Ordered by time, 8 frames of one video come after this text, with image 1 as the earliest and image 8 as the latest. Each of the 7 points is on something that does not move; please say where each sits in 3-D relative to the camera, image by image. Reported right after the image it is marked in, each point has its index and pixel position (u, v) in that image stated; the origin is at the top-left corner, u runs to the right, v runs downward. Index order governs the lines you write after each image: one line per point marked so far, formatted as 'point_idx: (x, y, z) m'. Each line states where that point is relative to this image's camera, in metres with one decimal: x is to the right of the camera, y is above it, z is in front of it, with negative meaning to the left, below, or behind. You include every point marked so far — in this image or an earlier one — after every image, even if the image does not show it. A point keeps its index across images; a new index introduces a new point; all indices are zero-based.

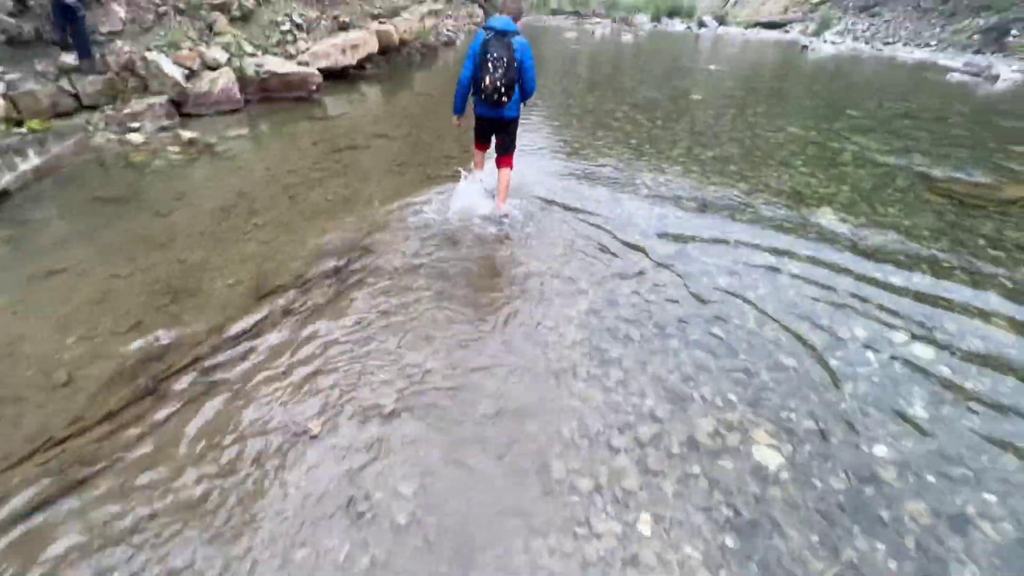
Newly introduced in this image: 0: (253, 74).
0: (-5.0, +4.1, +9.1) m
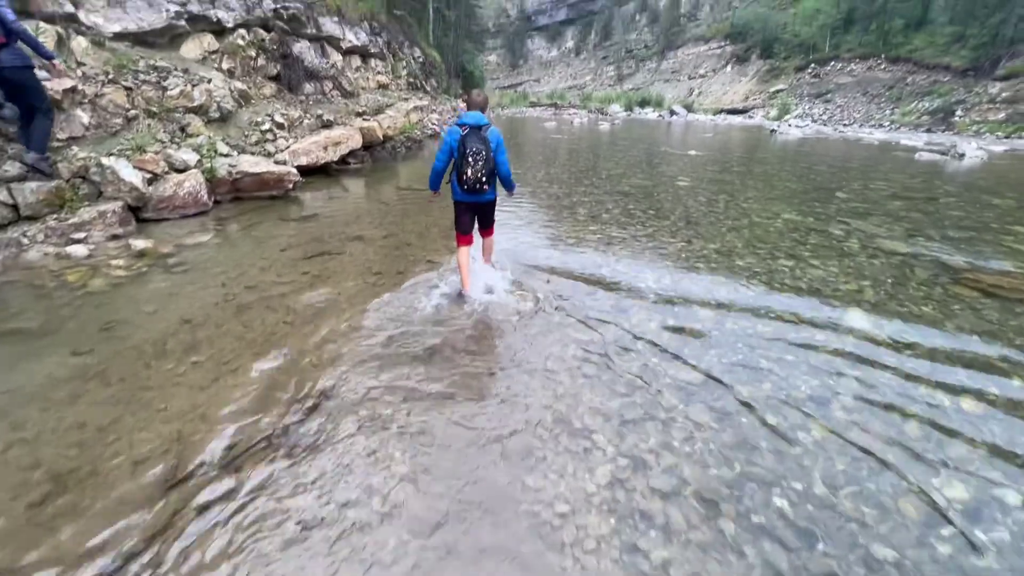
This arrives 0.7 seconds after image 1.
0: (-5.2, +2.1, +8.7) m
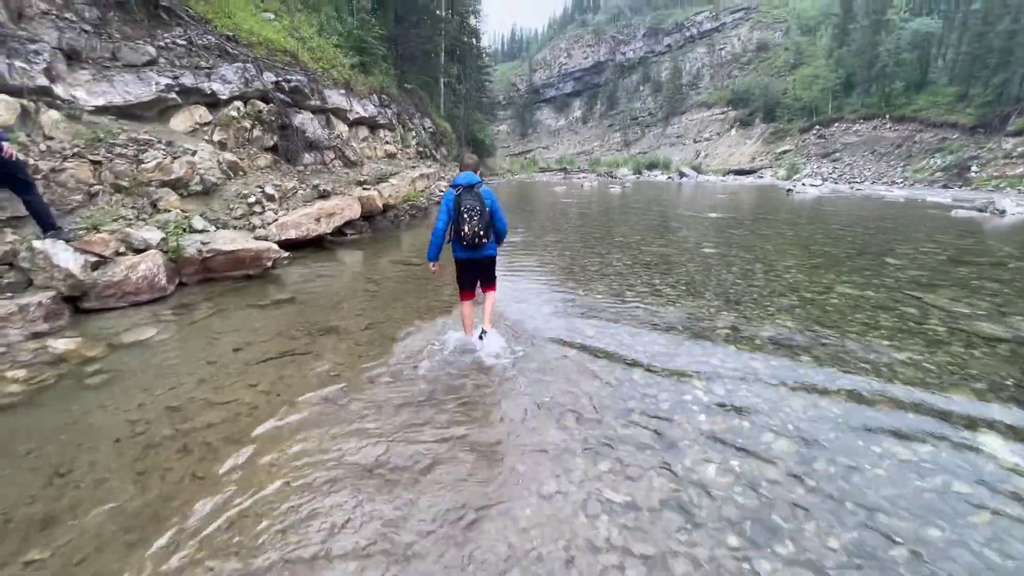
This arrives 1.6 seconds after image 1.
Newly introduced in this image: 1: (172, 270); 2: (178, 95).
0: (-5.1, +0.6, +7.6) m
1: (-5.2, +0.3, +7.3) m
2: (-7.4, +4.3, +10.5) m
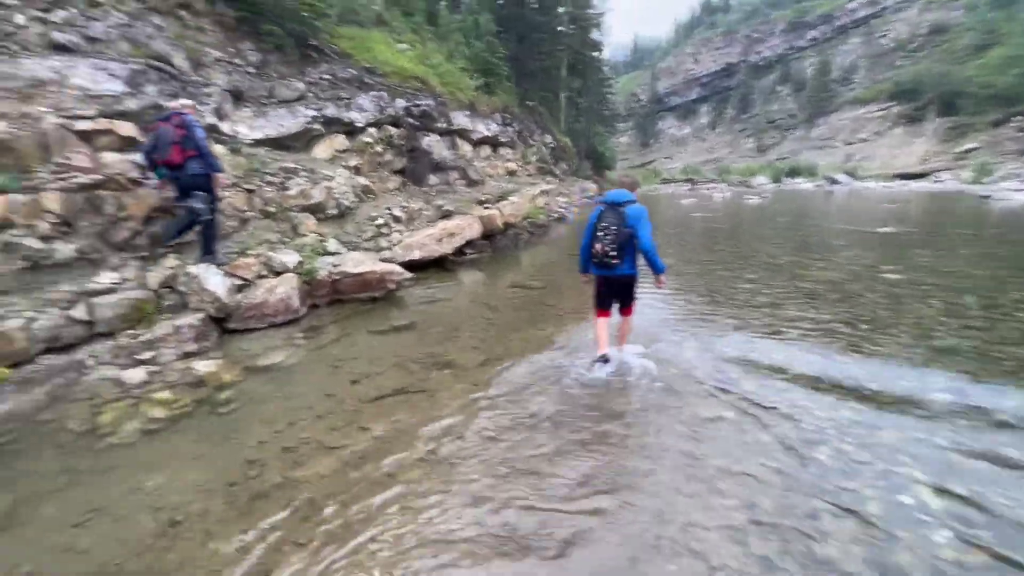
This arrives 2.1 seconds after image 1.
0: (-3.1, +0.2, +7.9) m
1: (-3.3, -0.1, +7.6) m
2: (-4.5, +3.9, +11.3) m
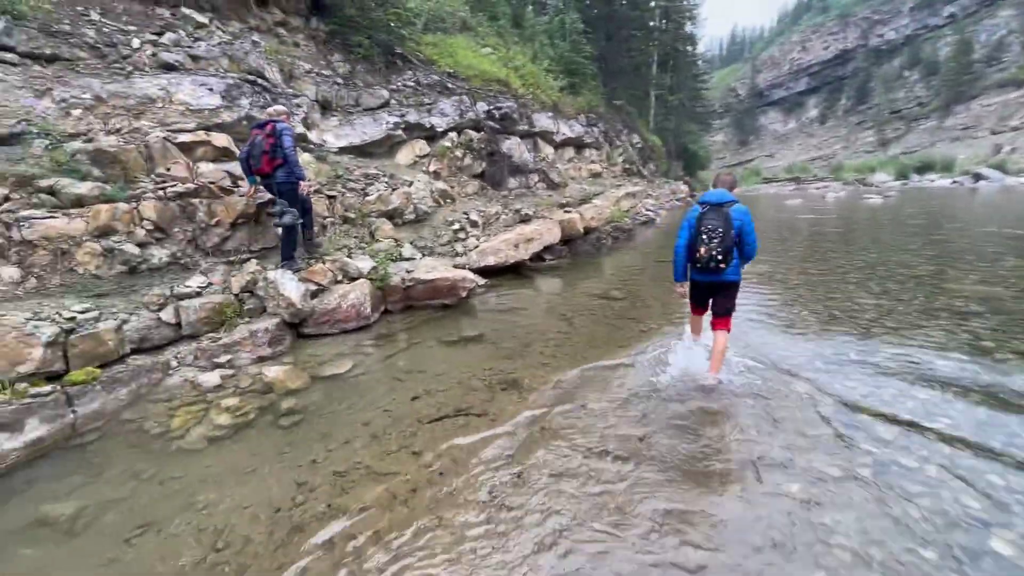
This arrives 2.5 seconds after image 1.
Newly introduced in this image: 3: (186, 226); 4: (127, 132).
0: (-1.9, +0.1, +7.8) m
1: (-2.1, -0.2, +7.6) m
2: (-2.6, +3.8, +11.4) m
3: (-4.5, +0.8, +6.5) m
4: (-5.4, +2.2, +6.7) m
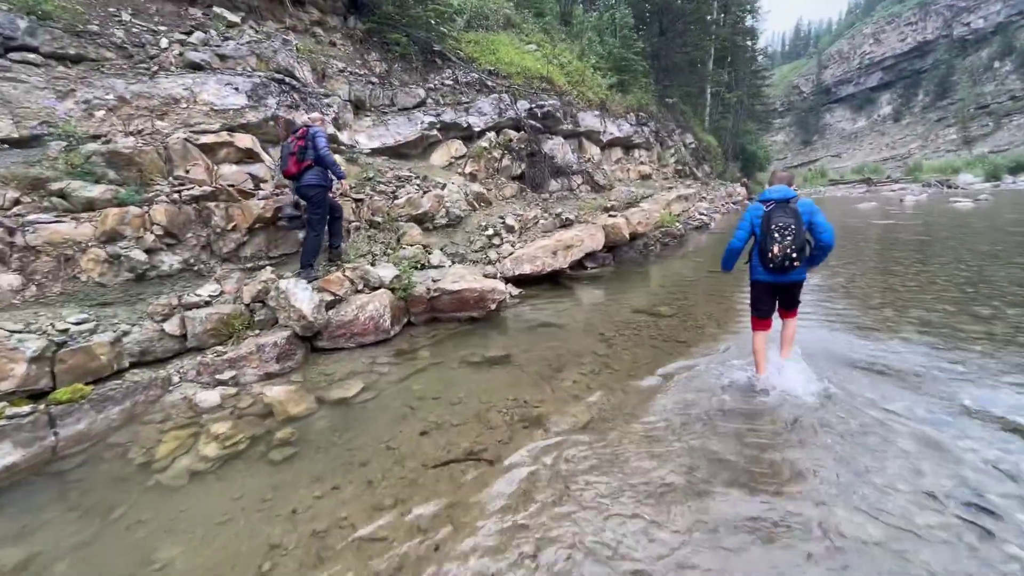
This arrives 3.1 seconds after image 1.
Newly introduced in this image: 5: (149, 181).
0: (-1.4, -0.1, +7.2) m
1: (-1.6, -0.3, +7.0) m
2: (-1.7, +3.6, +10.9) m
3: (-4.1, +0.7, +6.2) m
4: (-5.0, +2.1, +6.5) m
5: (-4.6, +1.4, +6.1) m
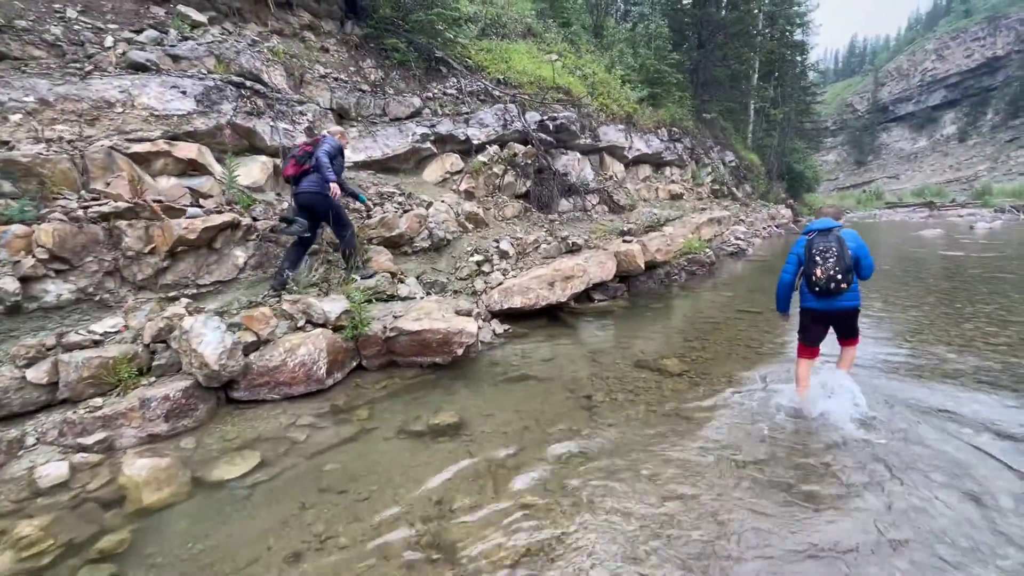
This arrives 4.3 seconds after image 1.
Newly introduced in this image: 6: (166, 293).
0: (-1.7, -0.5, +6.0) m
1: (-2.0, -0.8, +5.8) m
2: (-1.7, +3.0, +9.9) m
3: (-4.5, +0.4, +5.3) m
4: (-5.3, +1.8, +5.7) m
5: (-5.0, +1.0, +5.2) m
6: (-4.0, -0.1, +5.5) m
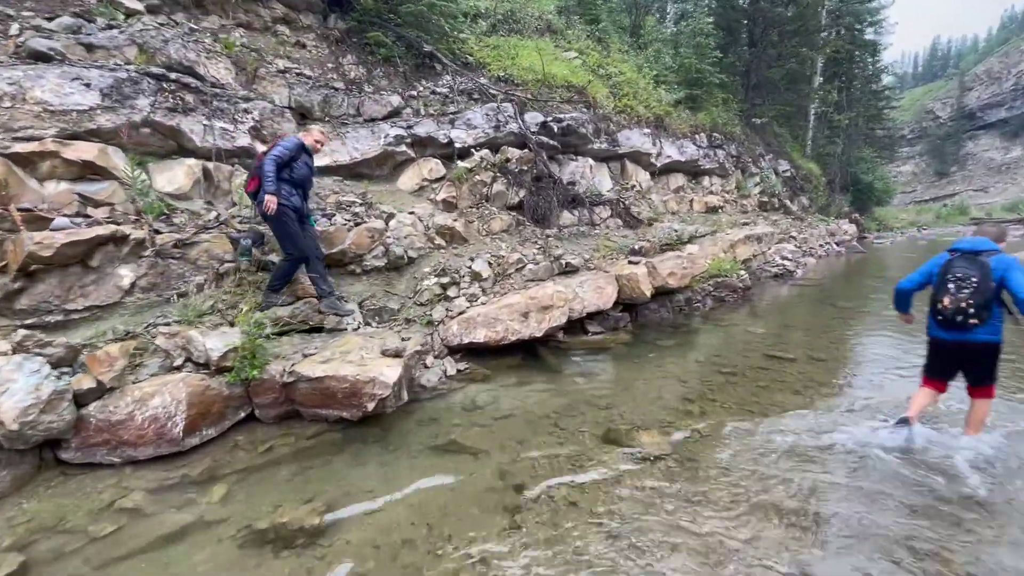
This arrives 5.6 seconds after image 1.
0: (-2.5, -0.9, +4.8) m
1: (-2.8, -1.1, +4.7) m
2: (-1.9, +2.6, +8.7) m
3: (-5.2, +0.1, +4.4) m
4: (-6.0, +1.5, +4.9) m
5: (-5.8, +0.8, +4.4) m
6: (-4.8, -0.3, +4.6) m
